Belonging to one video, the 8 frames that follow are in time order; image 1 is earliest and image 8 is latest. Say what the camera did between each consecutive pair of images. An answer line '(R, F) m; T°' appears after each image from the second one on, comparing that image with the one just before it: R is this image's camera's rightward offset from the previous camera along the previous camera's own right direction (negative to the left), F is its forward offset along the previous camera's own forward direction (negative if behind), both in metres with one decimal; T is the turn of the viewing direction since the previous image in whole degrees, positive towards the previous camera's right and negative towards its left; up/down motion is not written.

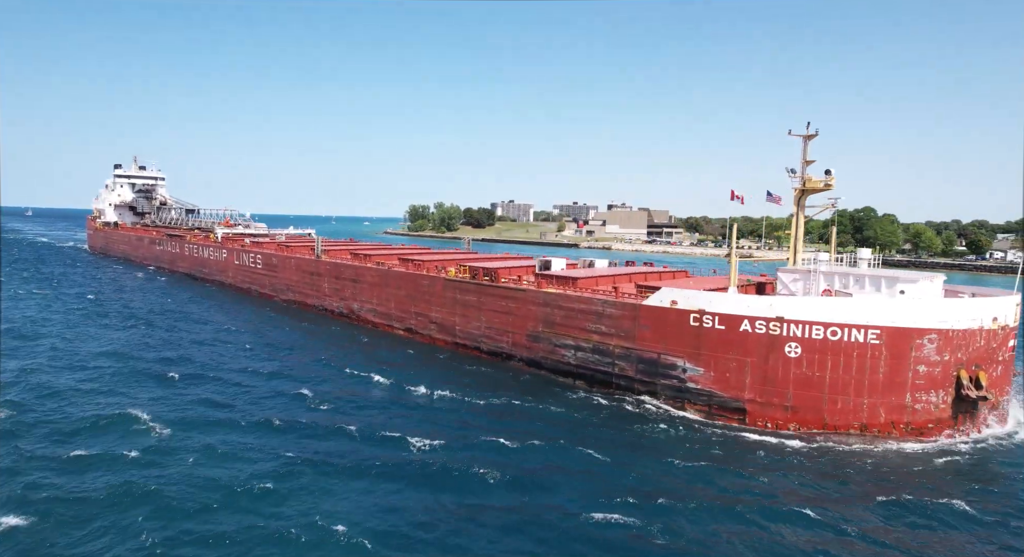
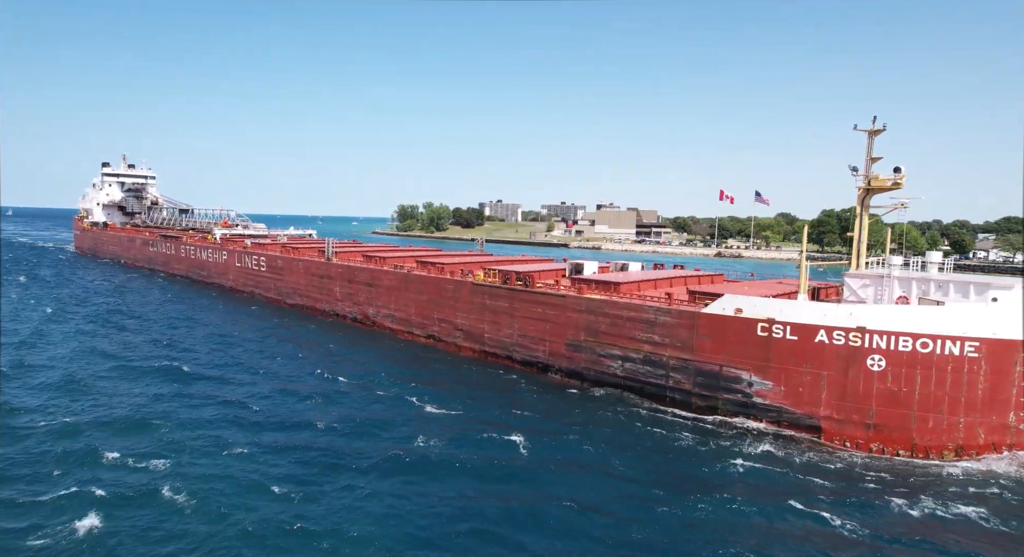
(-1.5, +1.4) m; +1°
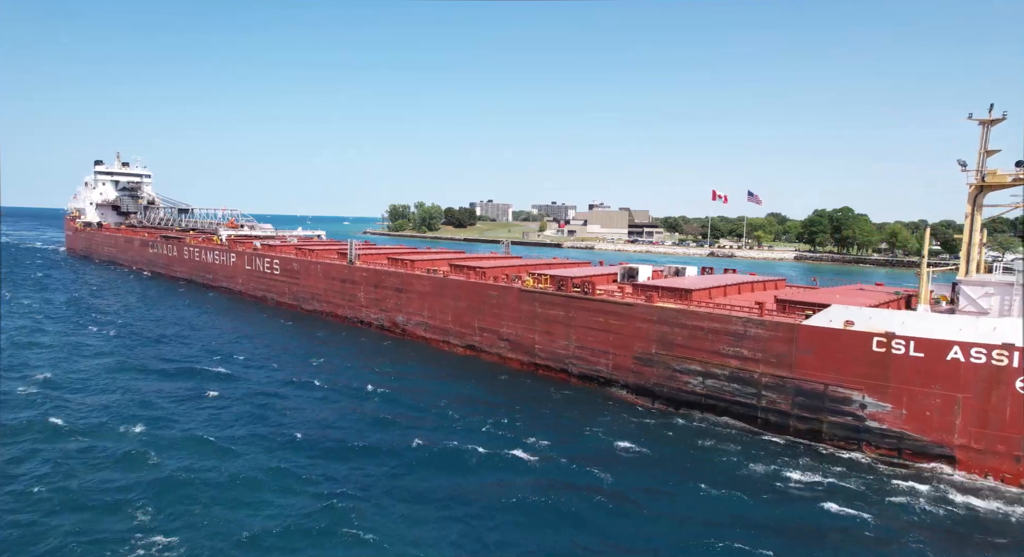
(-2.0, +1.9) m; +1°
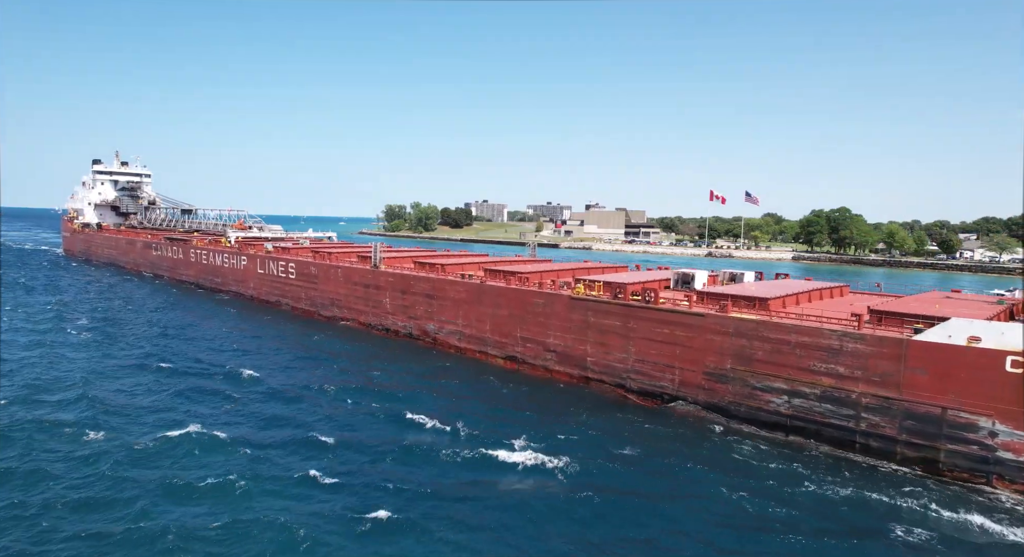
(-1.6, +1.6) m; 0°
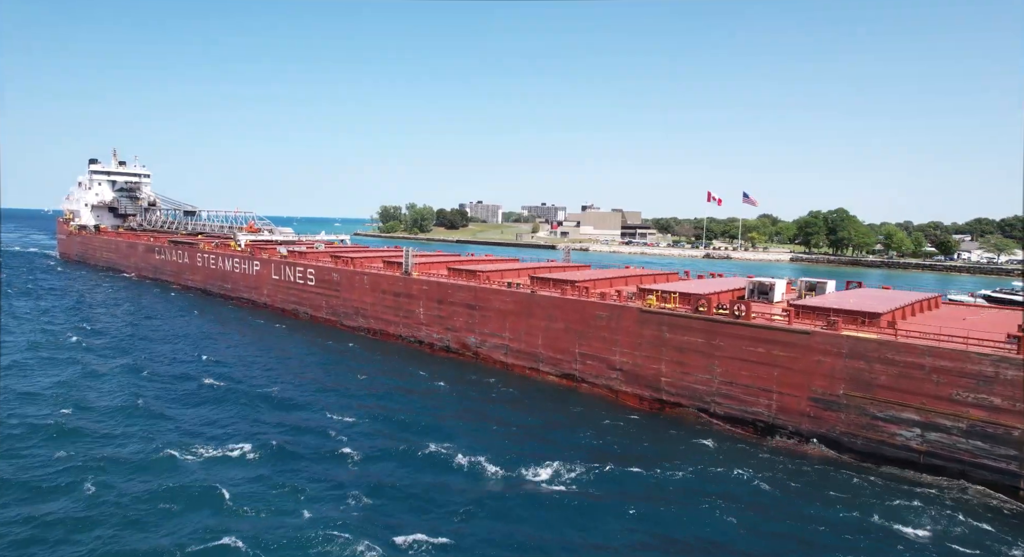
(-1.9, +2.1) m; +1°
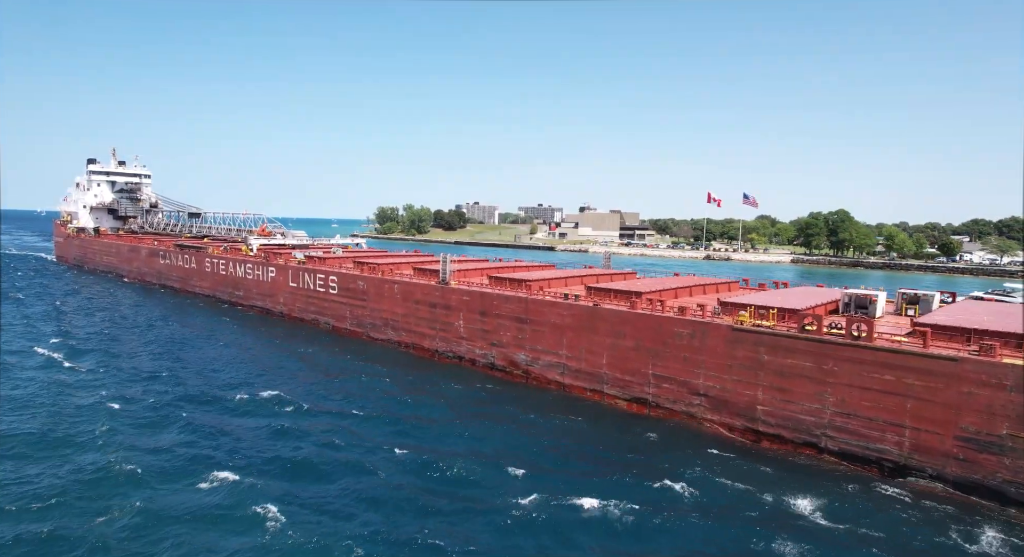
(-1.8, +2.2) m; 0°
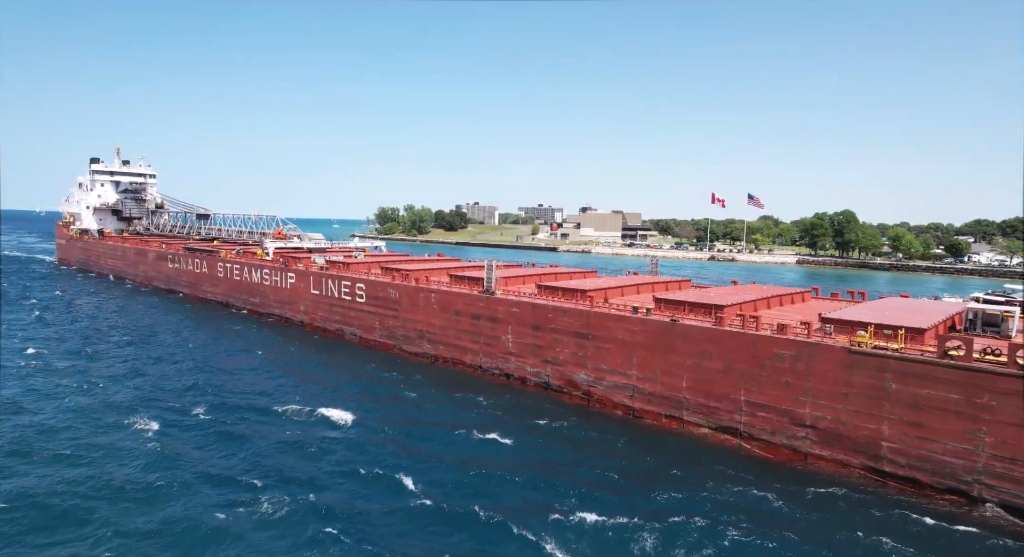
(-1.7, +2.2) m; 0°
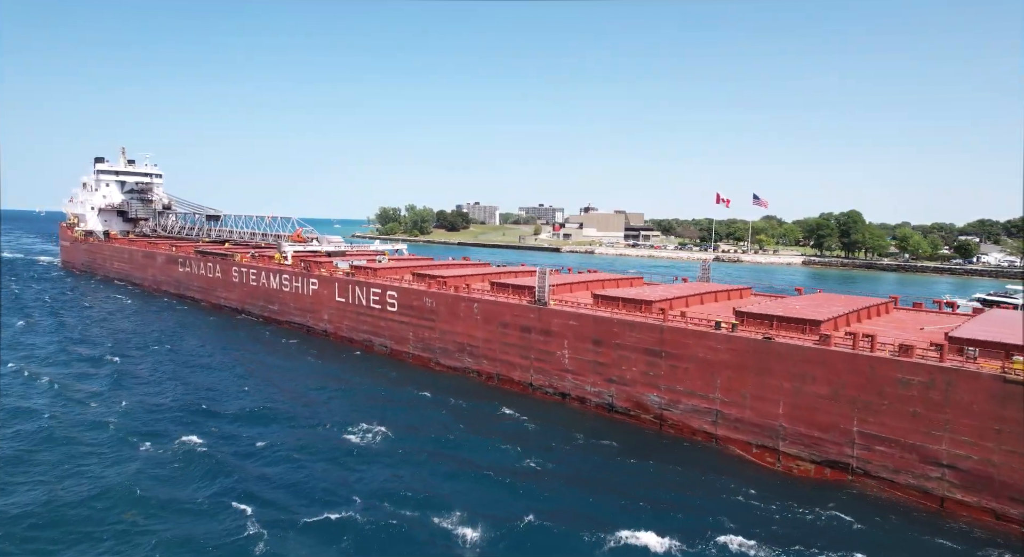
(-1.6, +1.9) m; 0°
